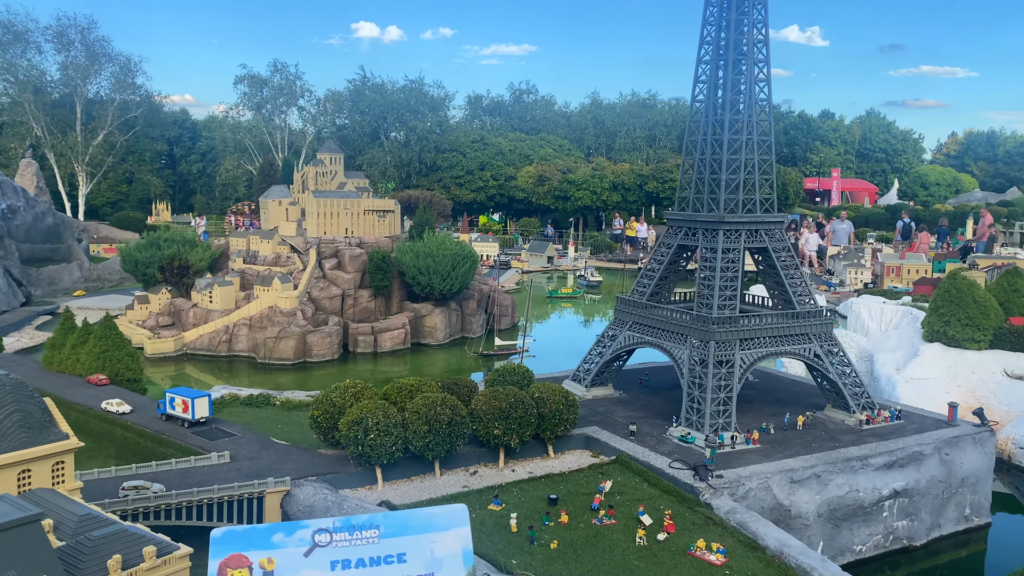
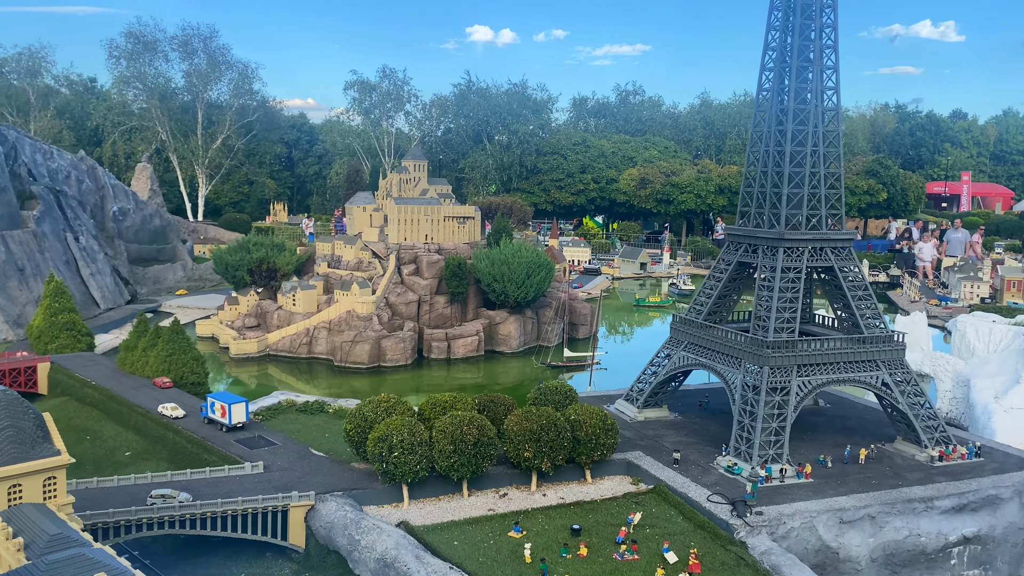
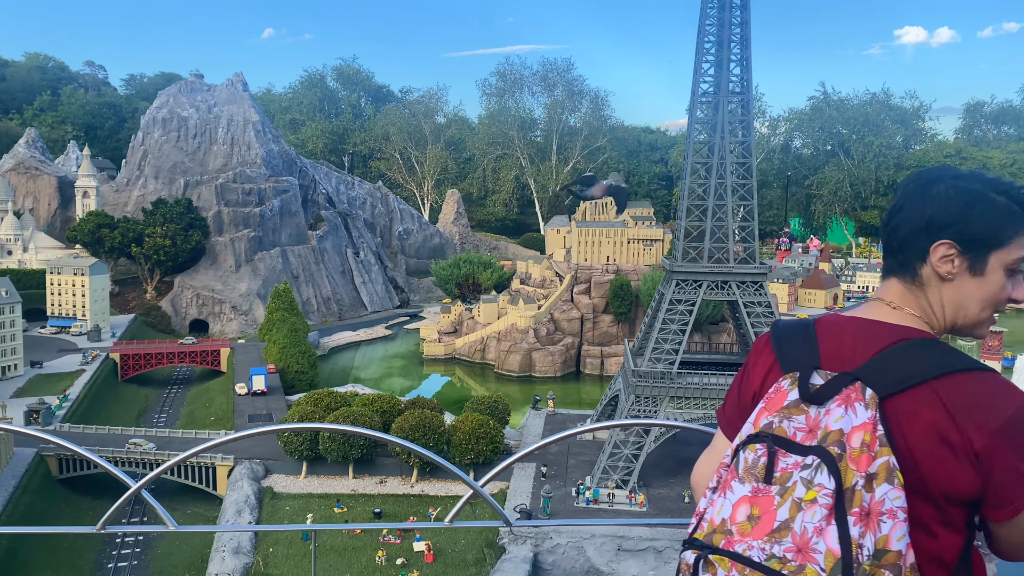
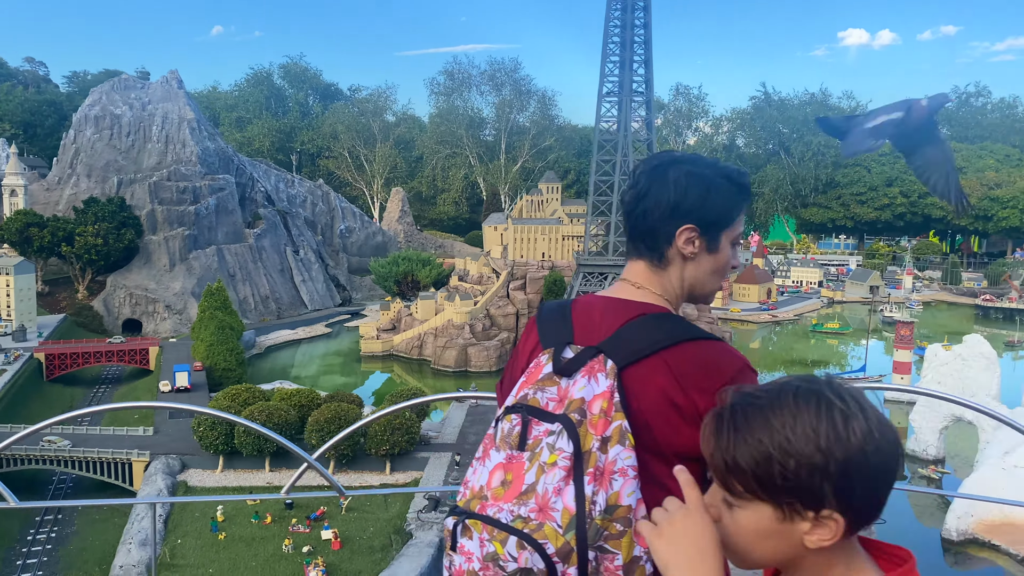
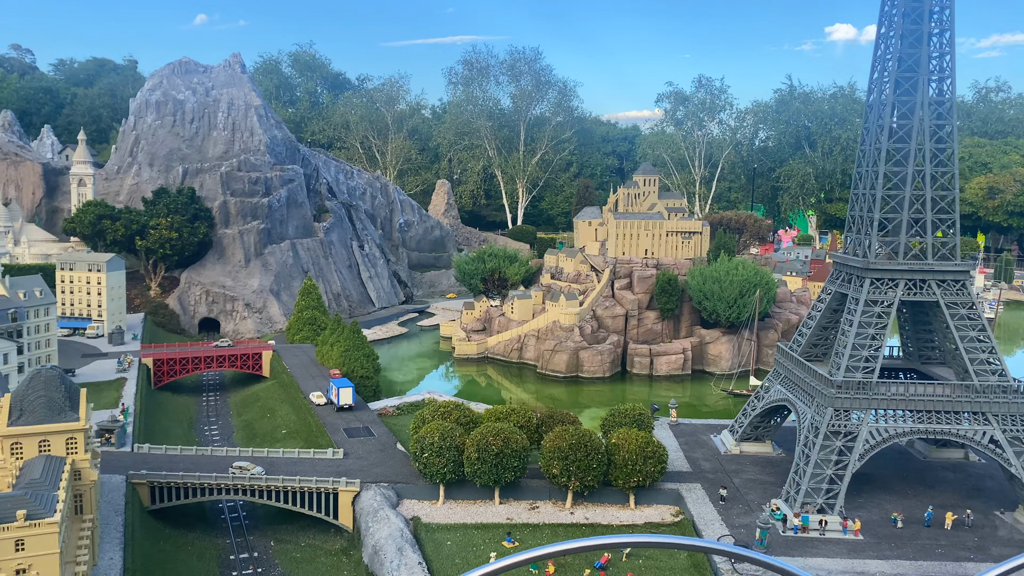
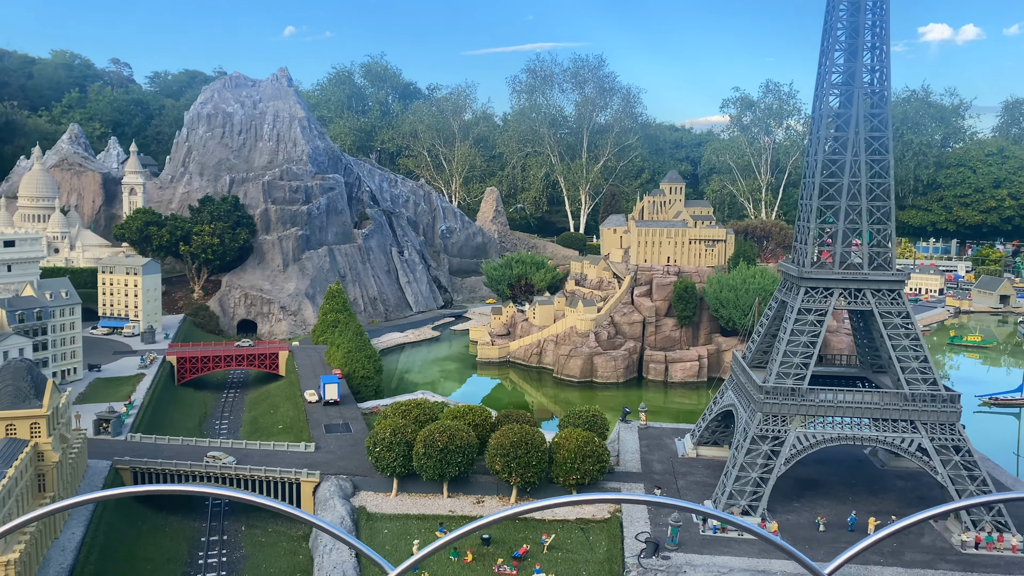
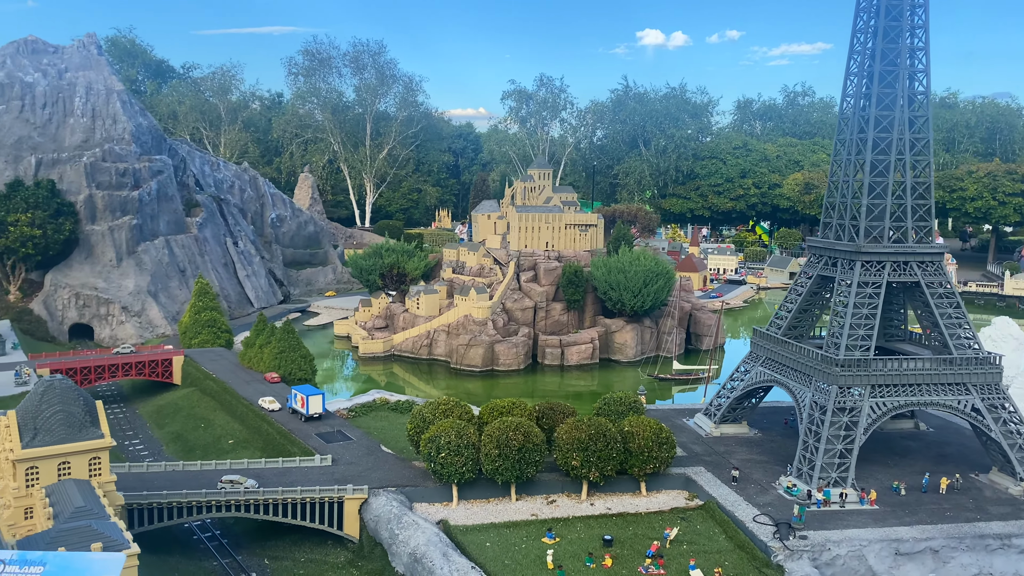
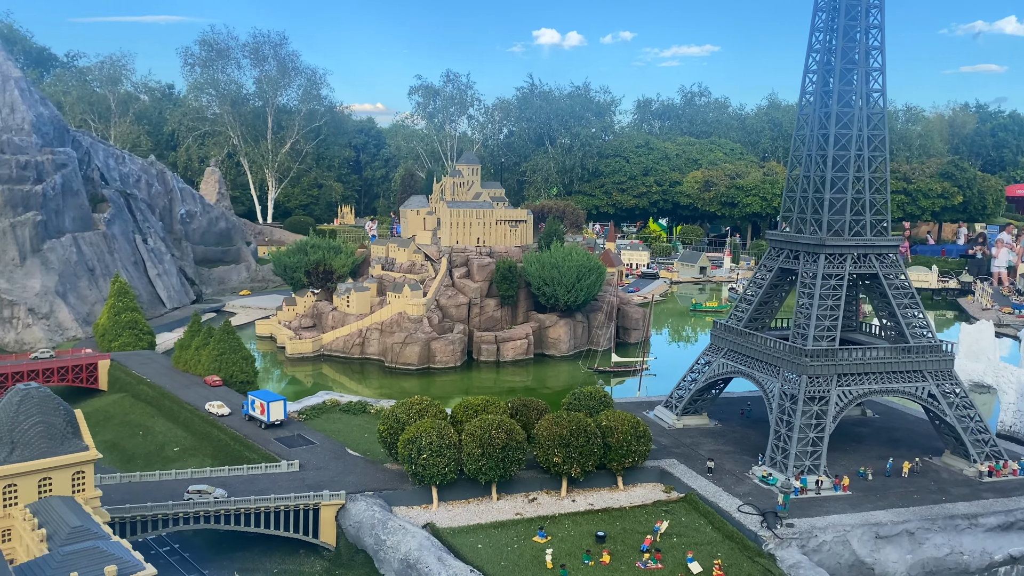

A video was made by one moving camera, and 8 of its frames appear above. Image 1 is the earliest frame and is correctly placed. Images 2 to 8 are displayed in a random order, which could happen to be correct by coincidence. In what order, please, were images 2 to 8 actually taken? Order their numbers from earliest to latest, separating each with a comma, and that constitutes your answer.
2, 8, 7, 5, 6, 3, 4
